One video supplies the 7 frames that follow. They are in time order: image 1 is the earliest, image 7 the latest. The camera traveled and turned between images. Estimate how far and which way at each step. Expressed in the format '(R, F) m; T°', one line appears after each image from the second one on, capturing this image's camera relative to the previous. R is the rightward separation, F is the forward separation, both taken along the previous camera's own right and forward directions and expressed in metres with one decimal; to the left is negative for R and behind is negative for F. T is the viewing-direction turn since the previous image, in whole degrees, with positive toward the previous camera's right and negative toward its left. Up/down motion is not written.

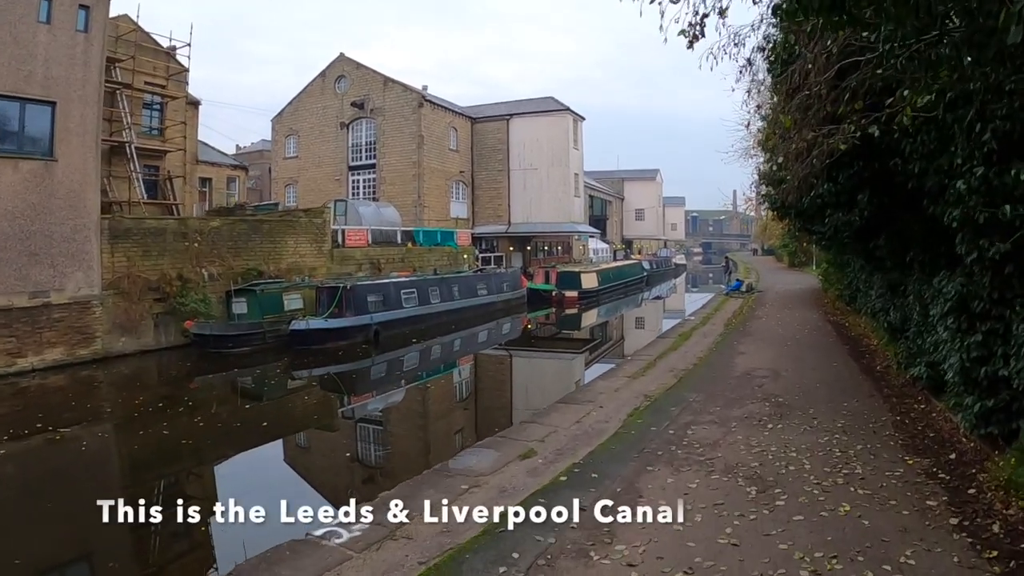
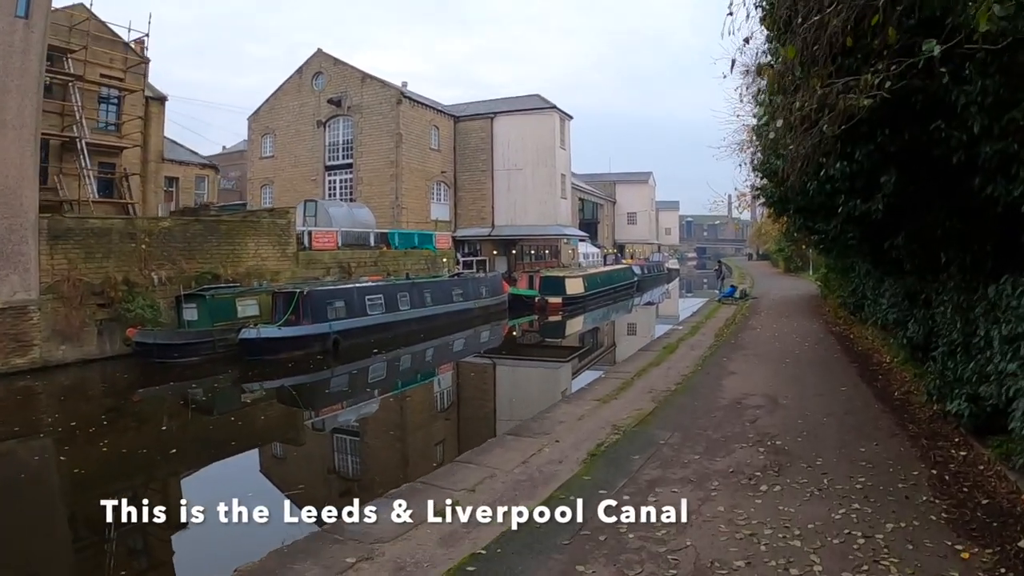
(+0.5, +1.3) m; 0°
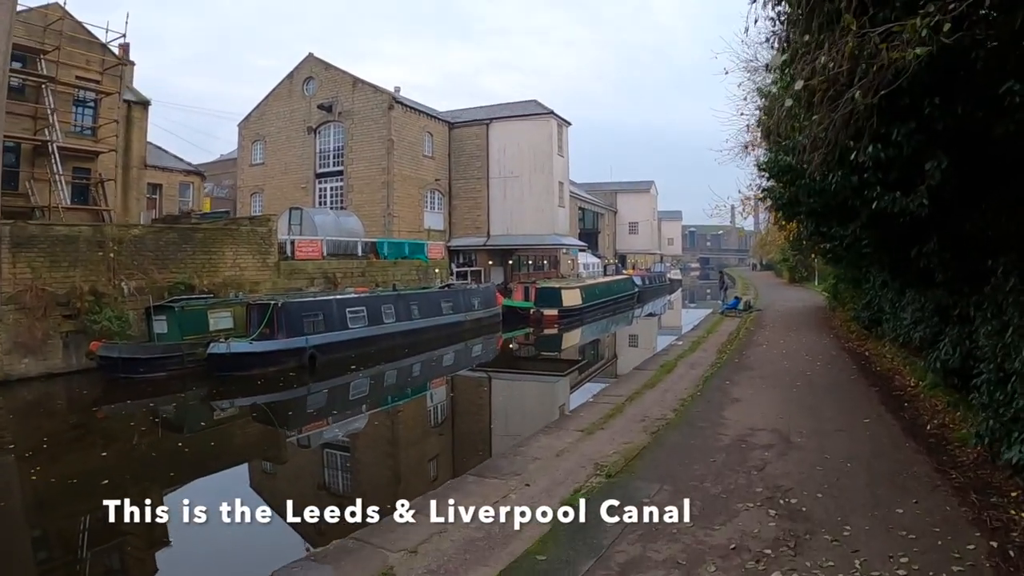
(+0.3, +0.9) m; 0°
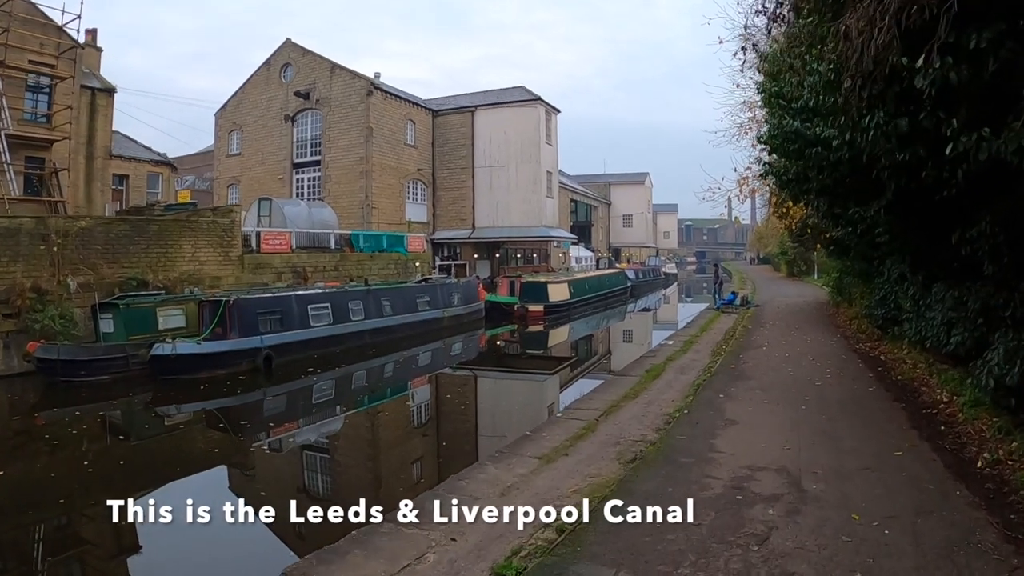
(+0.4, +1.2) m; 0°
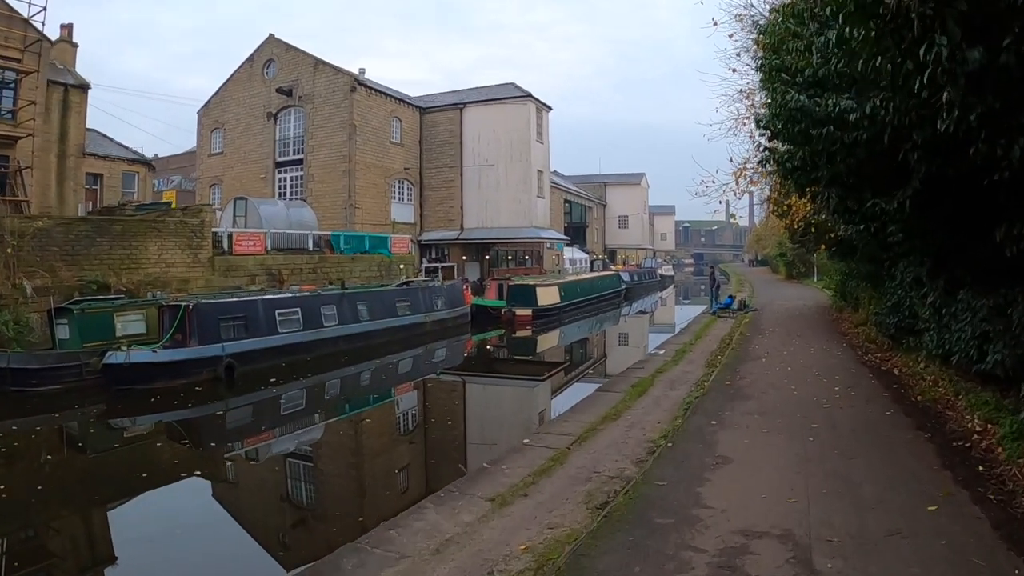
(+0.3, +0.9) m; 0°
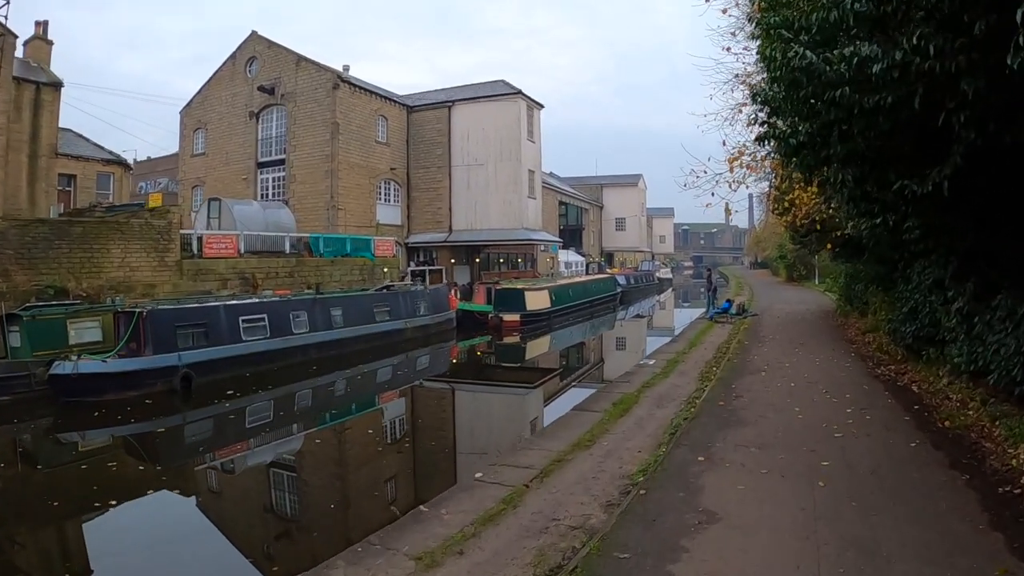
(+0.4, +0.9) m; 0°
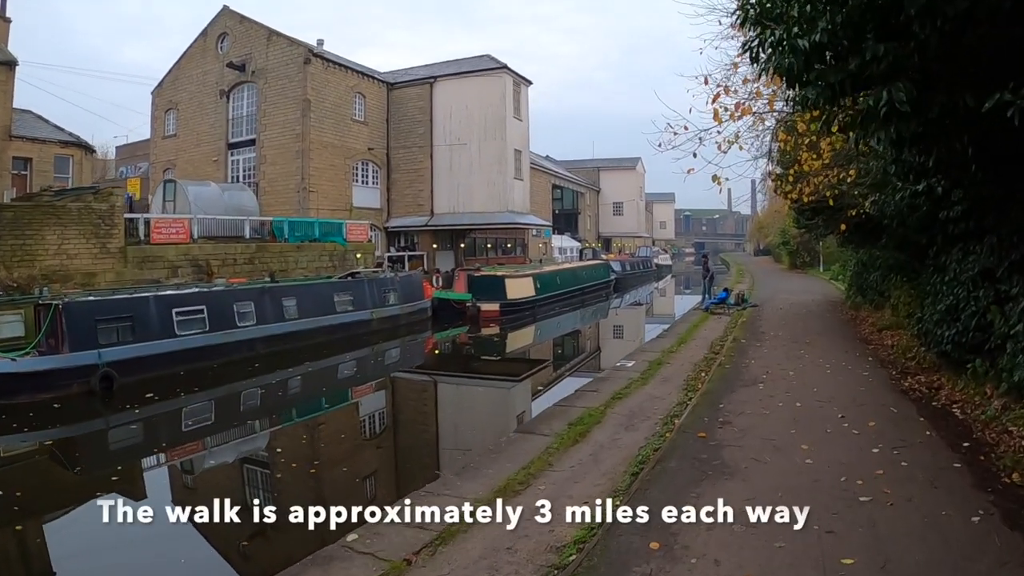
(+0.6, +1.4) m; 0°
